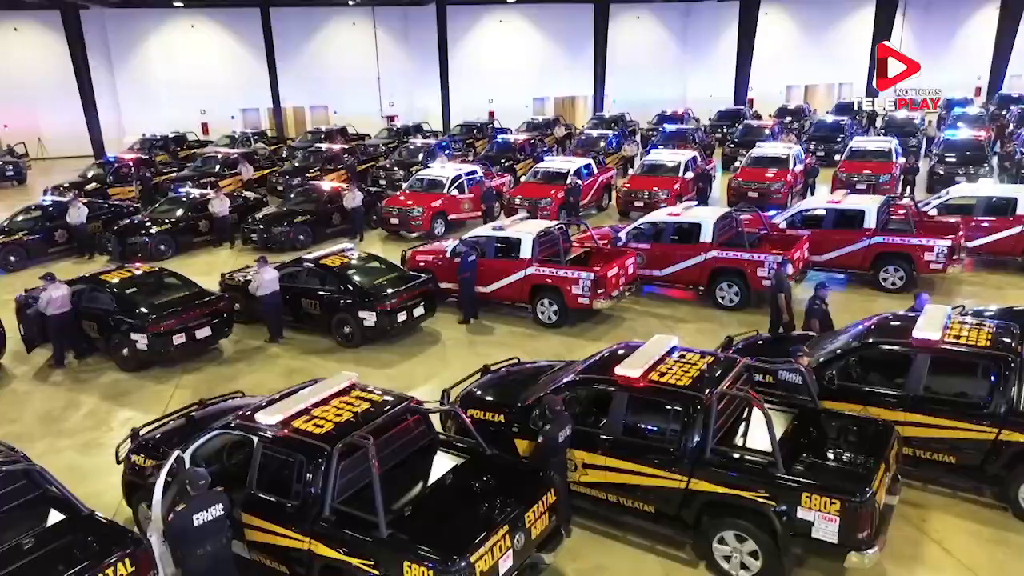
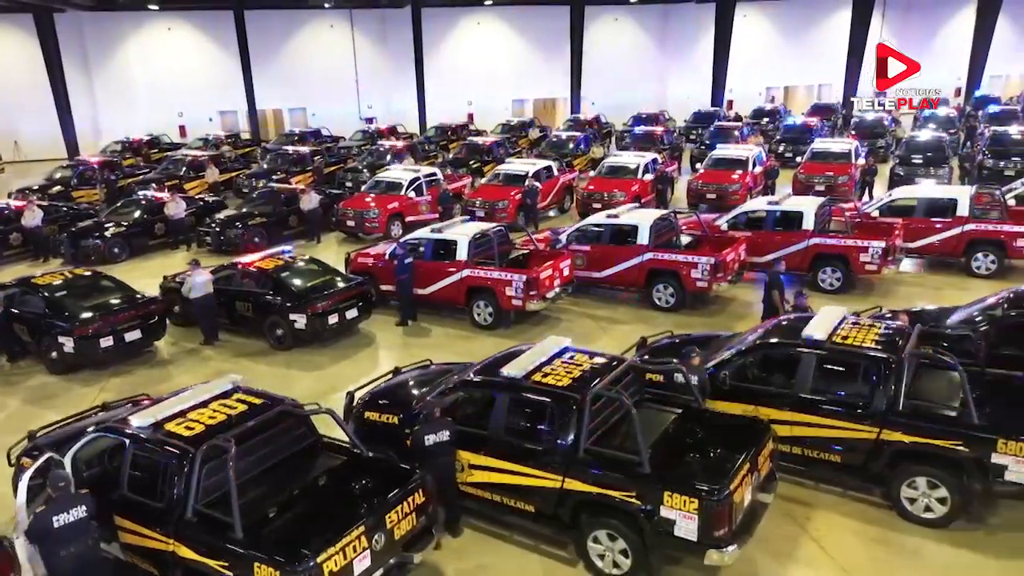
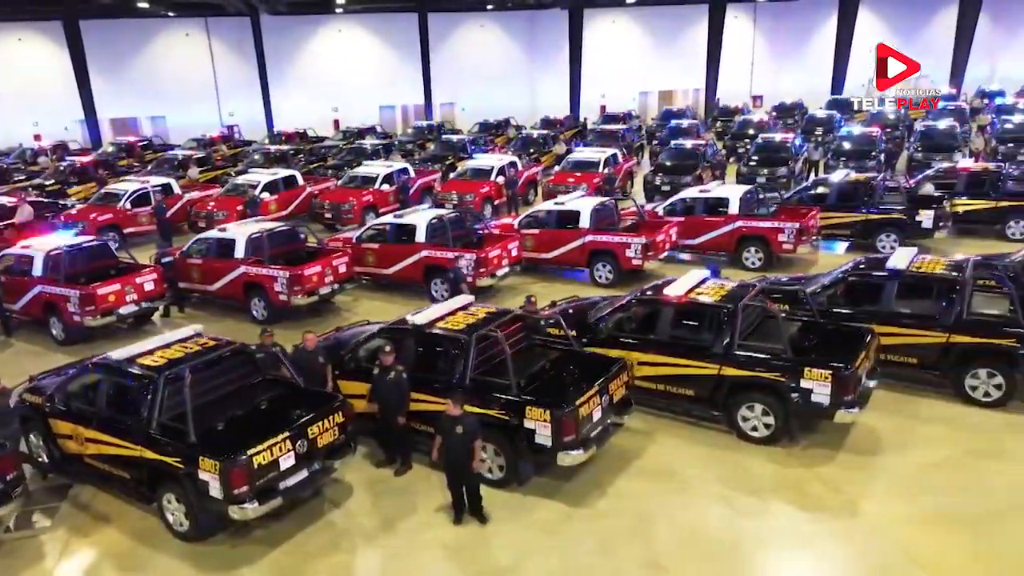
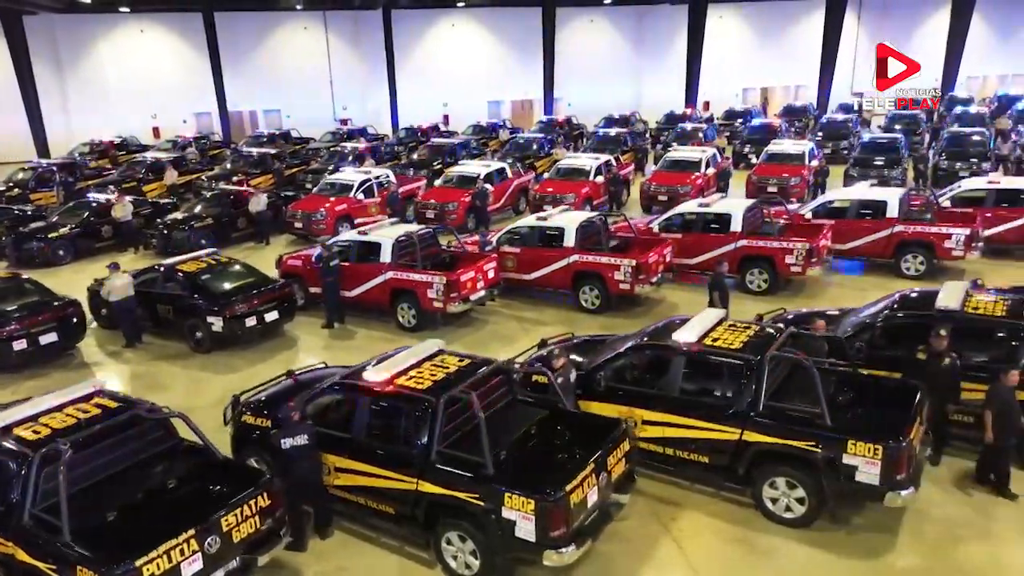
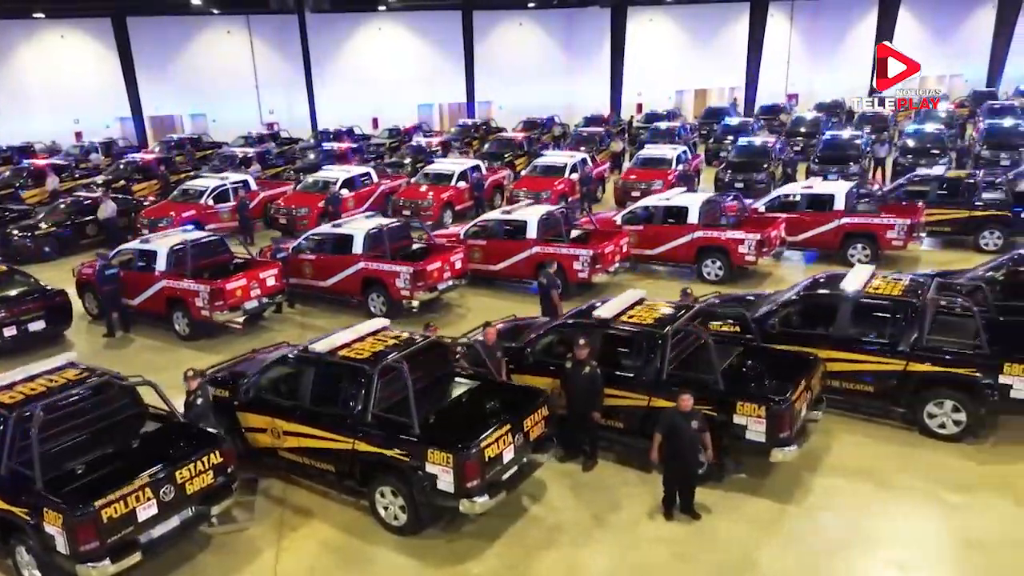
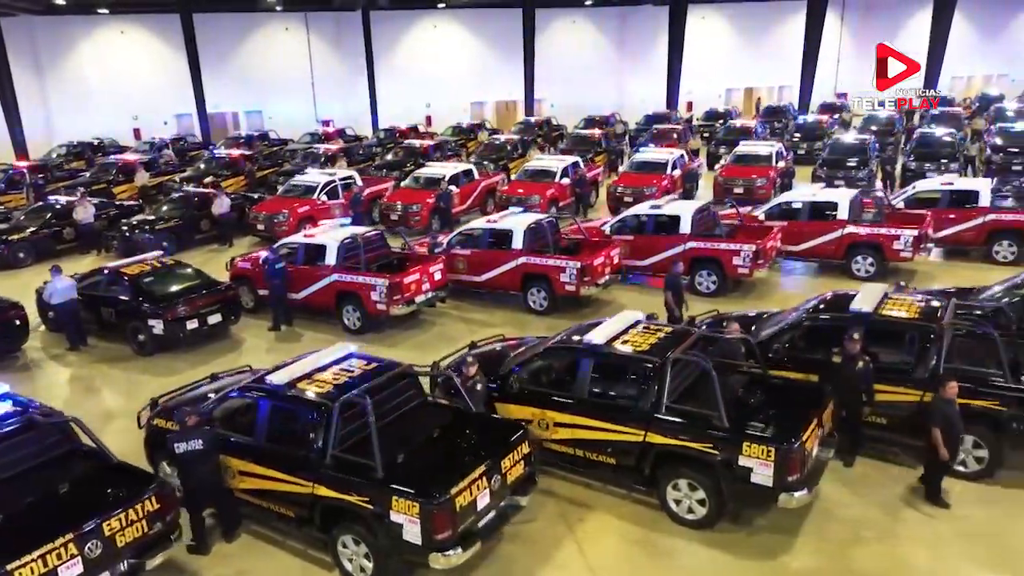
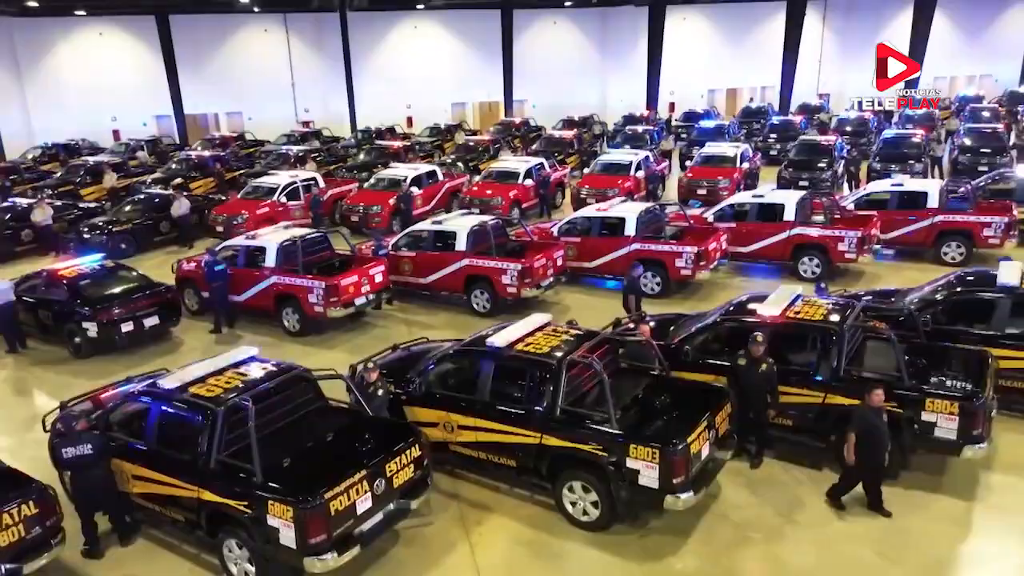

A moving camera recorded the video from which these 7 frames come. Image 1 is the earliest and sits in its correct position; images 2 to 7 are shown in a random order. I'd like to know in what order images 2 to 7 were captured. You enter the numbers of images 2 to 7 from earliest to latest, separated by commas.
2, 4, 6, 7, 5, 3
